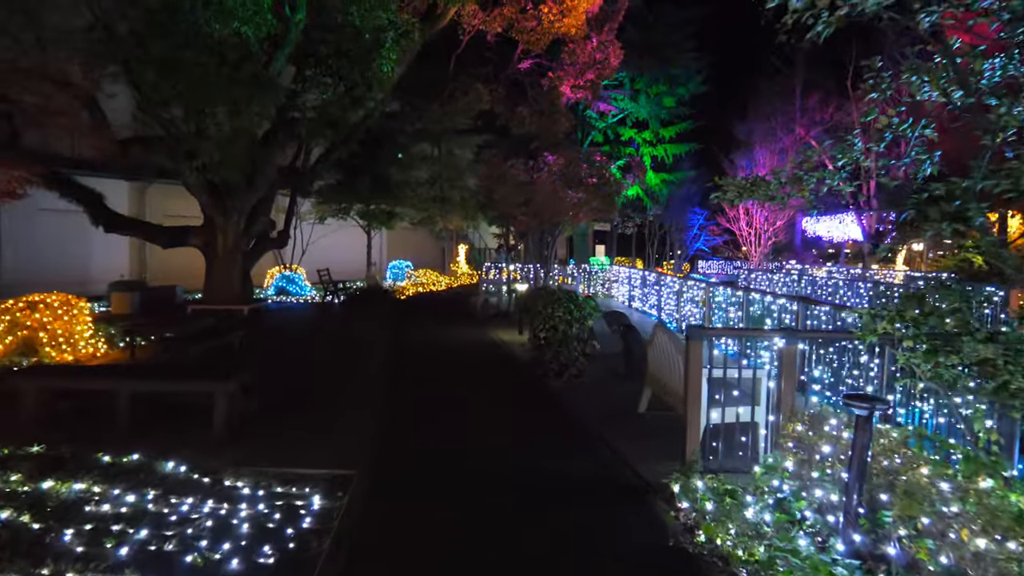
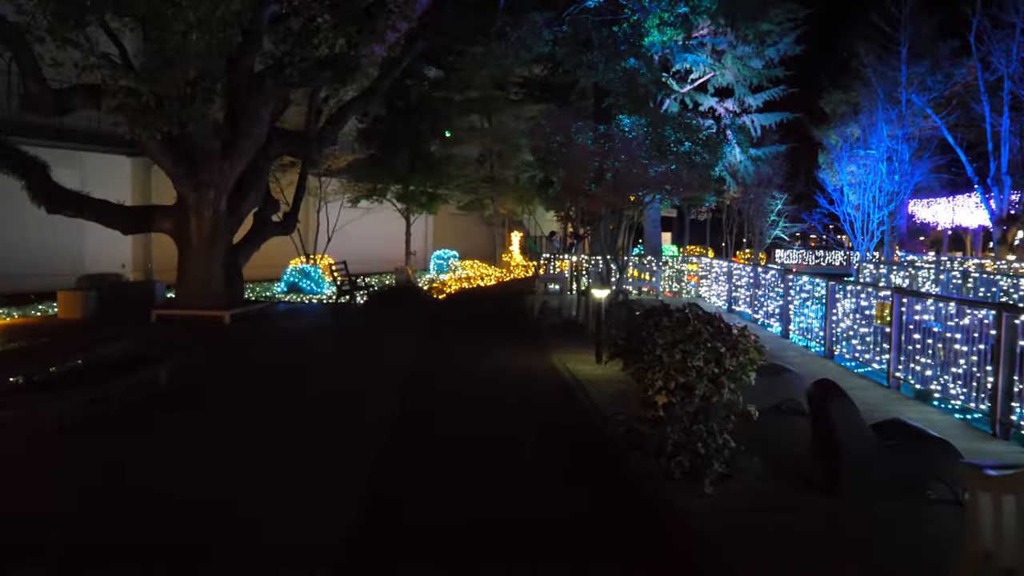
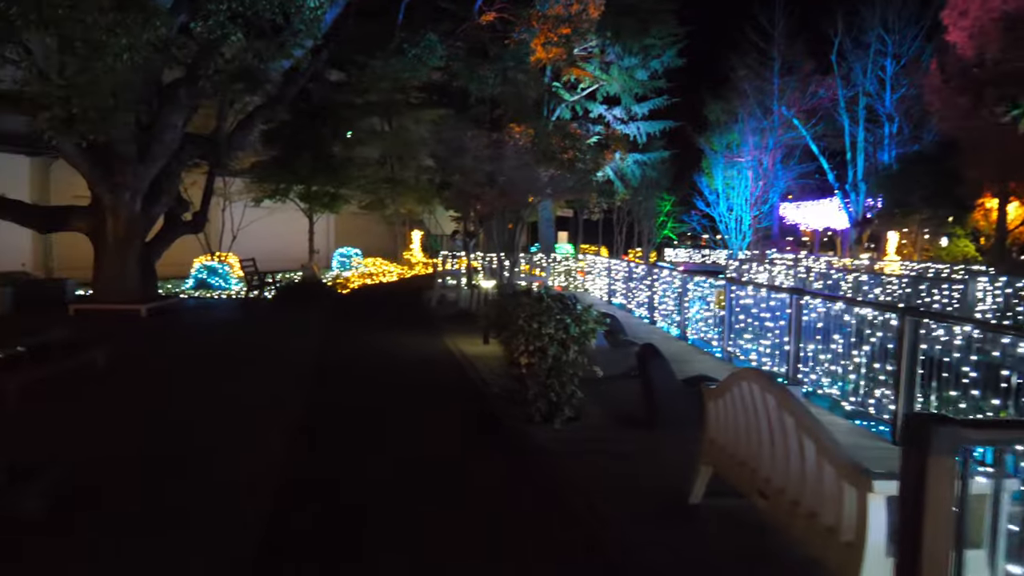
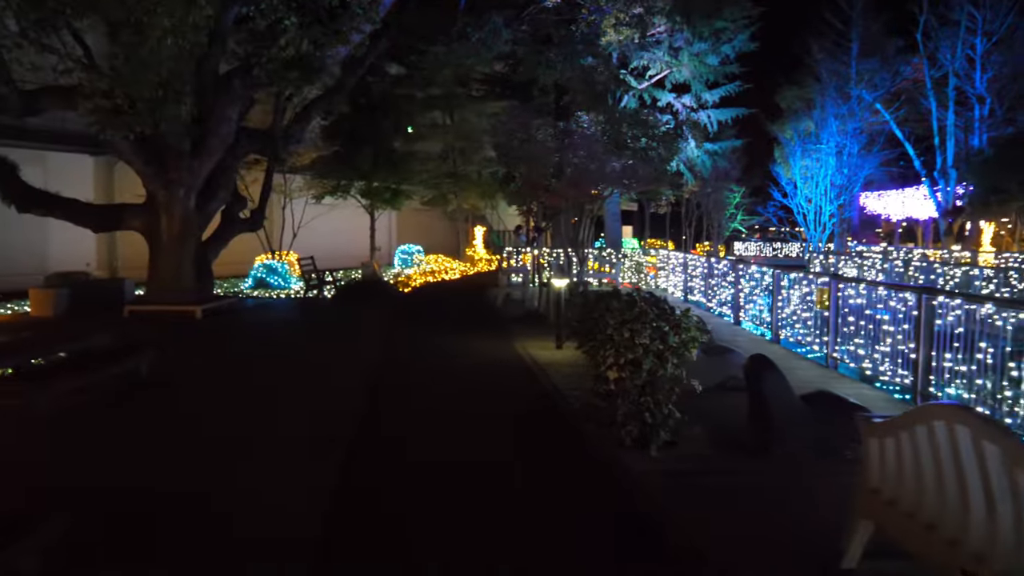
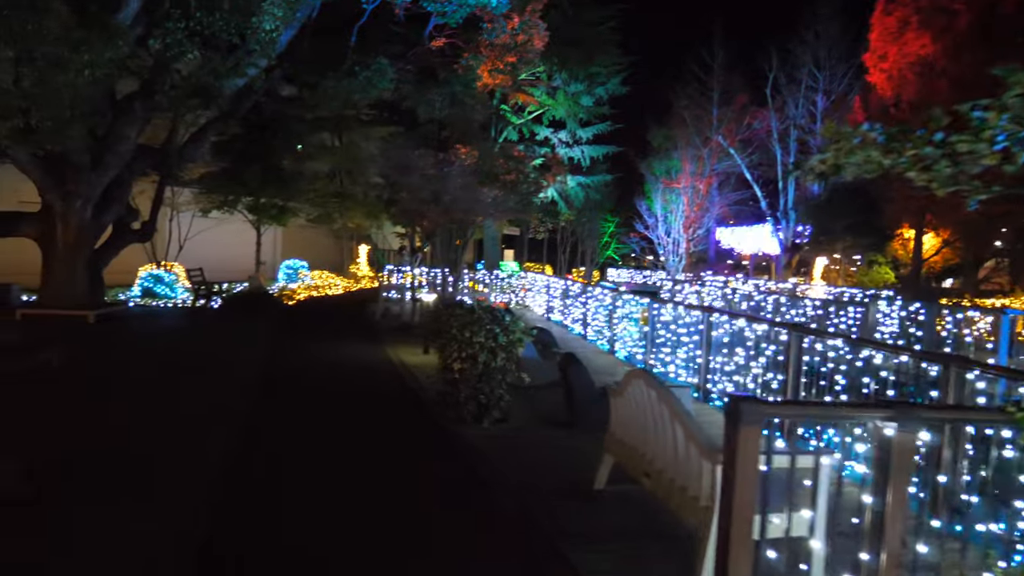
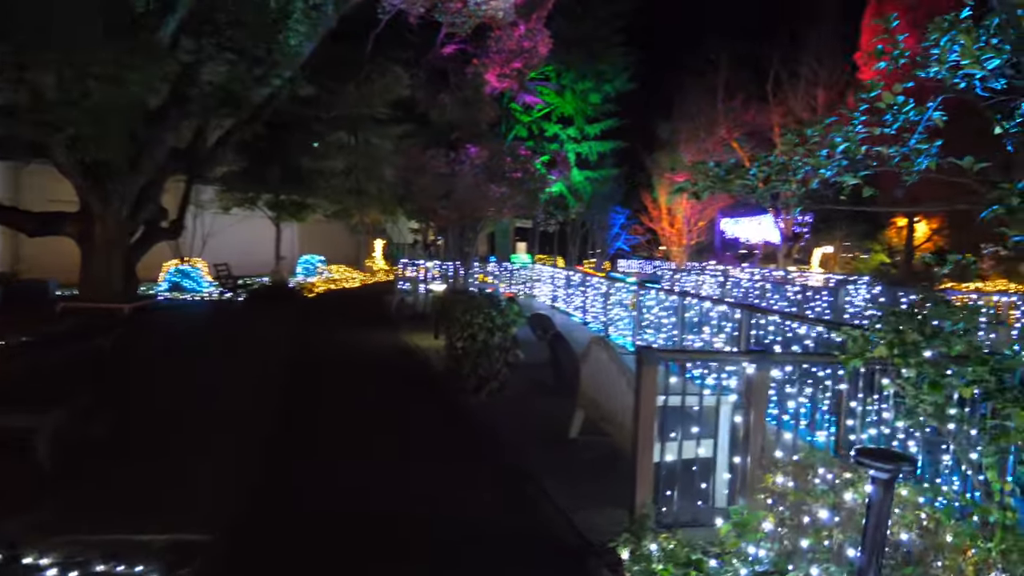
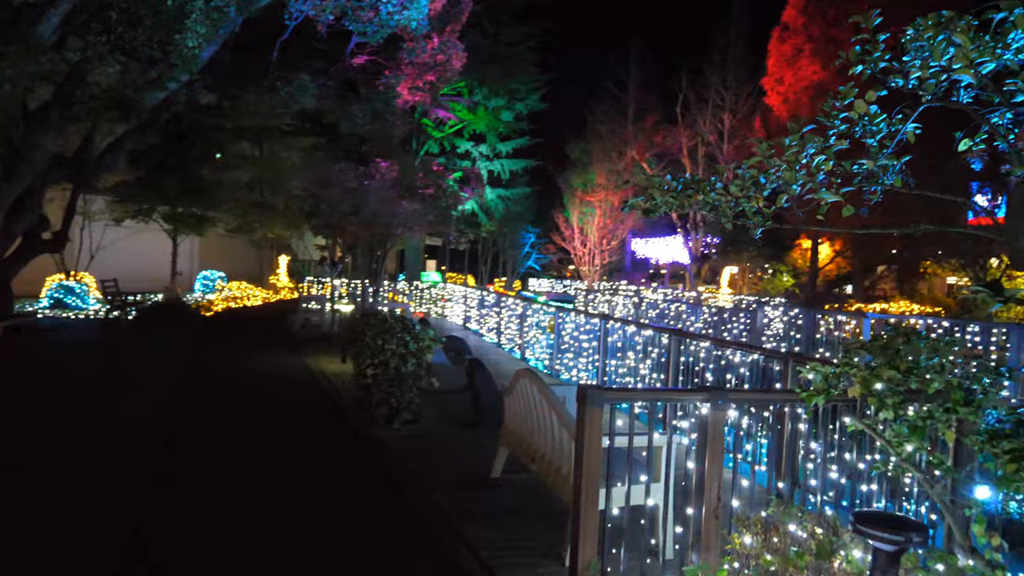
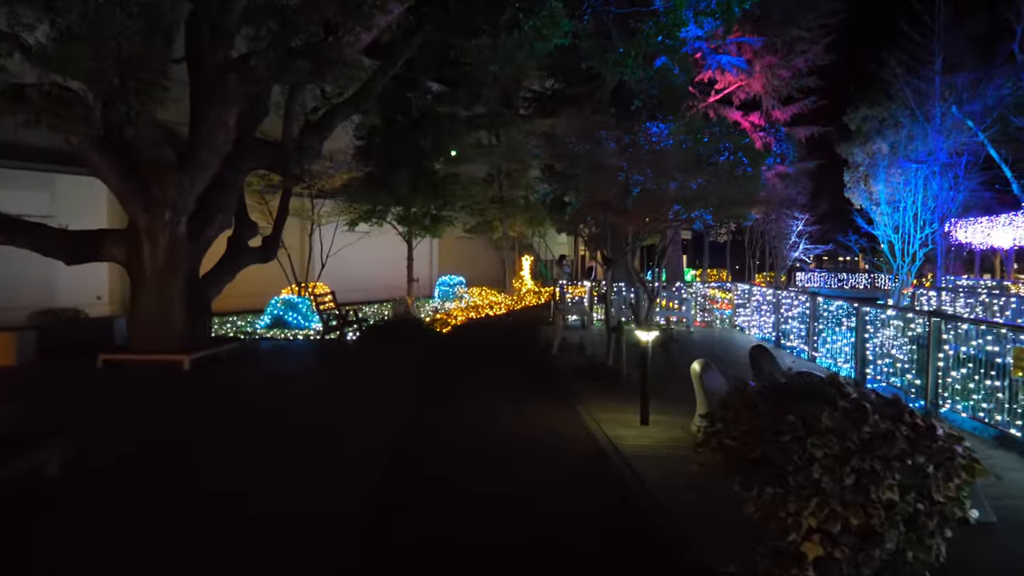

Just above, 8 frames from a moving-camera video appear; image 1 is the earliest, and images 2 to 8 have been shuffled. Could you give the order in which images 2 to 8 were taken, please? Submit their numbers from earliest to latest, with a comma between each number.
6, 7, 5, 3, 4, 2, 8
